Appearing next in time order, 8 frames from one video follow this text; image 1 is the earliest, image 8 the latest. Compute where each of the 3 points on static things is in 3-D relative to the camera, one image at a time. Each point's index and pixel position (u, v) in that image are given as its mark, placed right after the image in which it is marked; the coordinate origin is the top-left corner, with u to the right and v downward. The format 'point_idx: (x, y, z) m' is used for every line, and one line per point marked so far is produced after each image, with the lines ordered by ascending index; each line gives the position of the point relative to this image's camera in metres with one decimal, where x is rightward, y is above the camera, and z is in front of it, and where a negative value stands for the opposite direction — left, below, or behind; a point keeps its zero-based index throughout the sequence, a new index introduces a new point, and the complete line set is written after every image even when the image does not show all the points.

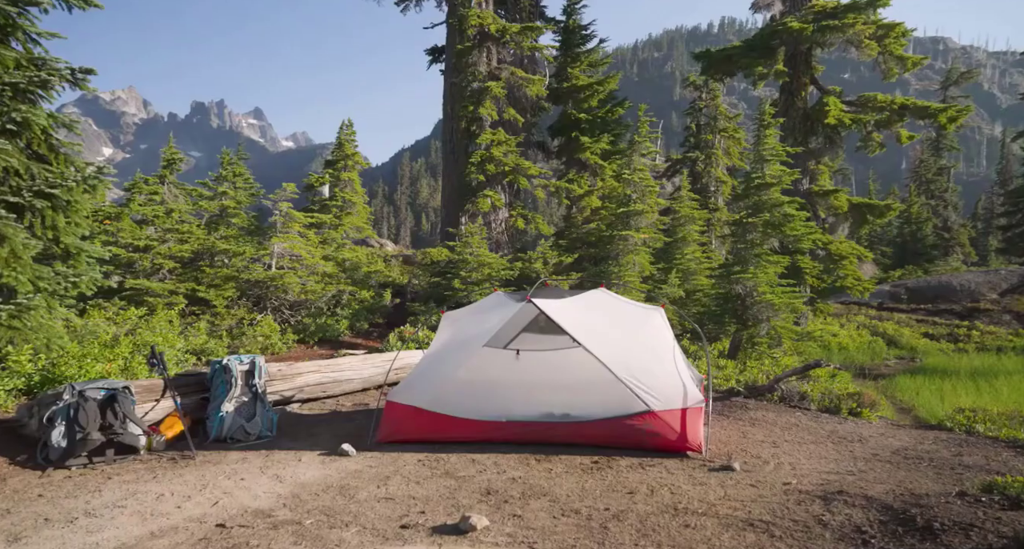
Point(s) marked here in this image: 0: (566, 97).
0: (+1.4, +4.5, +17.4) m
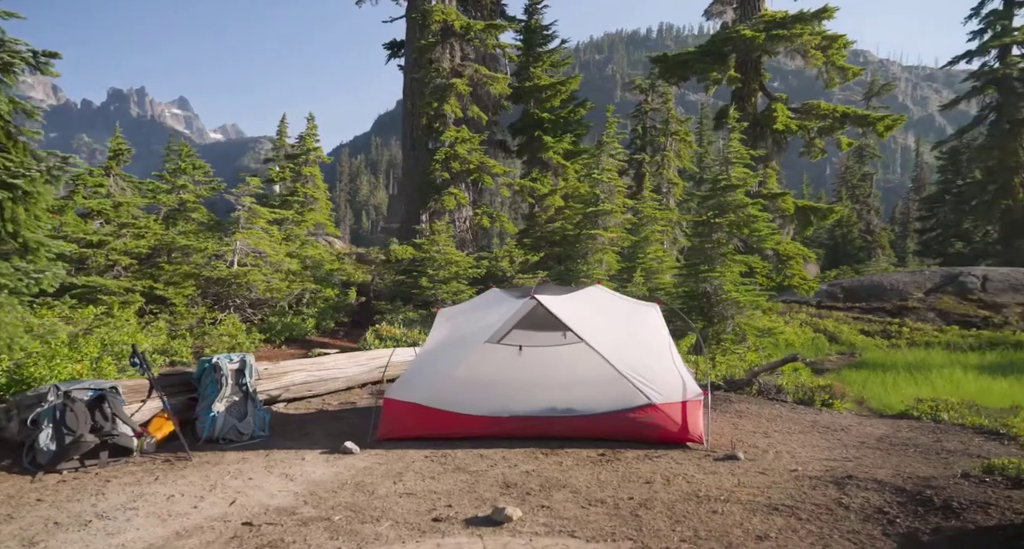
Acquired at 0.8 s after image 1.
0: (+0.4, +4.5, +17.6) m
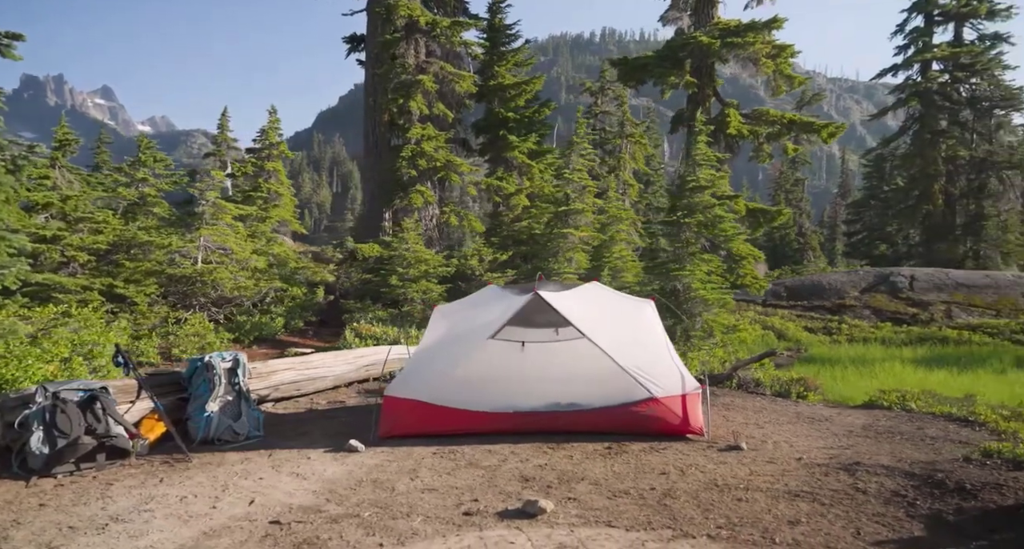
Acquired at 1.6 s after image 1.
0: (-0.5, +4.6, +17.6) m
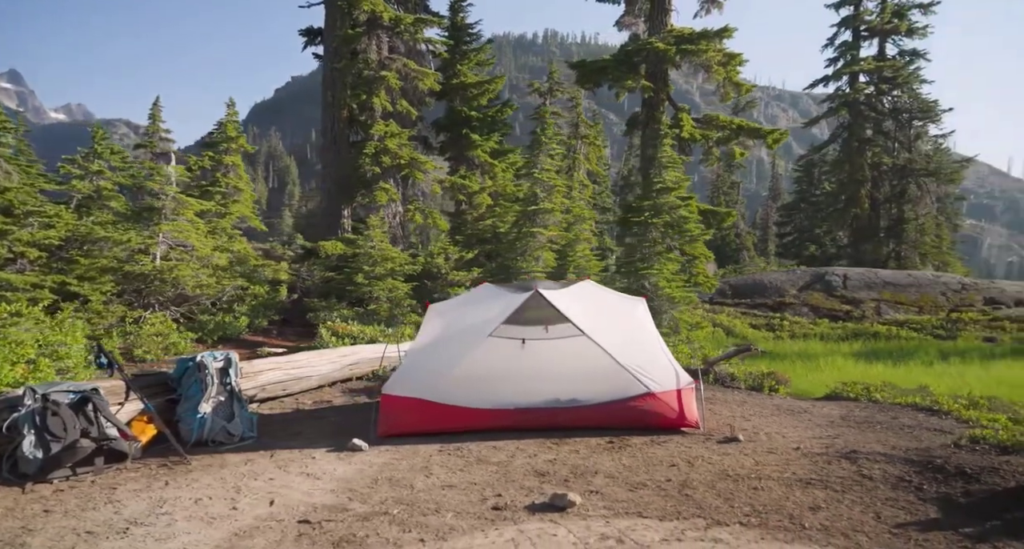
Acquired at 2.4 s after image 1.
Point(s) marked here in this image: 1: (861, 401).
0: (-1.5, +4.6, +17.6) m
1: (+4.0, -1.5, +8.0) m
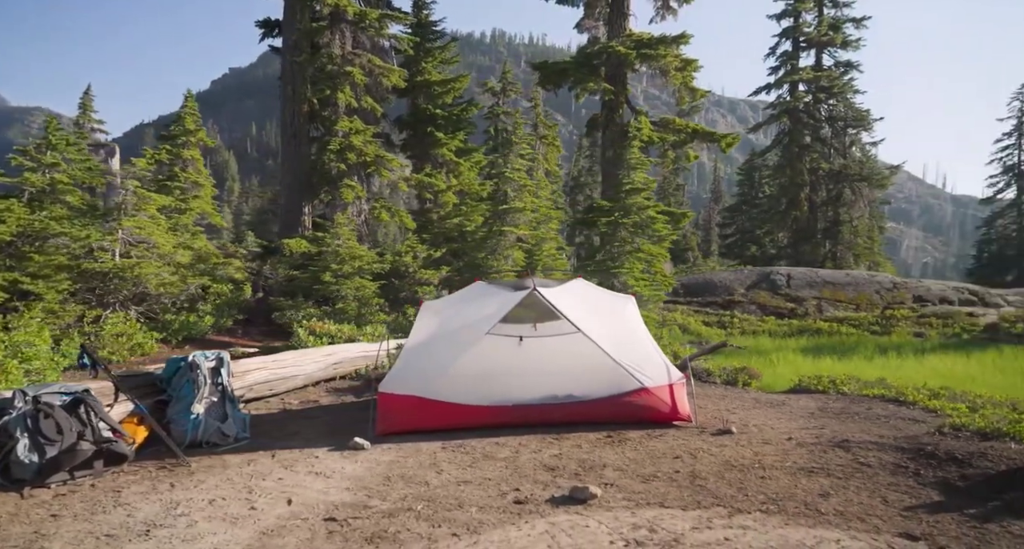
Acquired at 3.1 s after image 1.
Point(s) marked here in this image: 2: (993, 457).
0: (-2.4, +4.6, +17.5) m
1: (+3.9, -1.5, +8.4) m
2: (+3.2, -1.2, +4.6) m
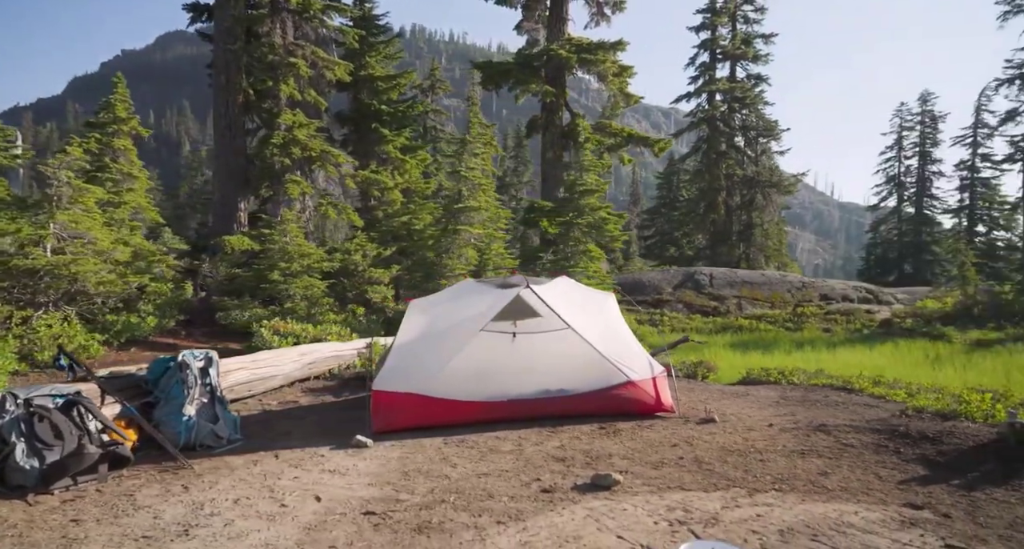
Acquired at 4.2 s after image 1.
0: (-3.8, +4.7, +17.3) m
1: (+3.5, -1.4, +9.1) m
2: (+3.4, -1.2, +5.2) m
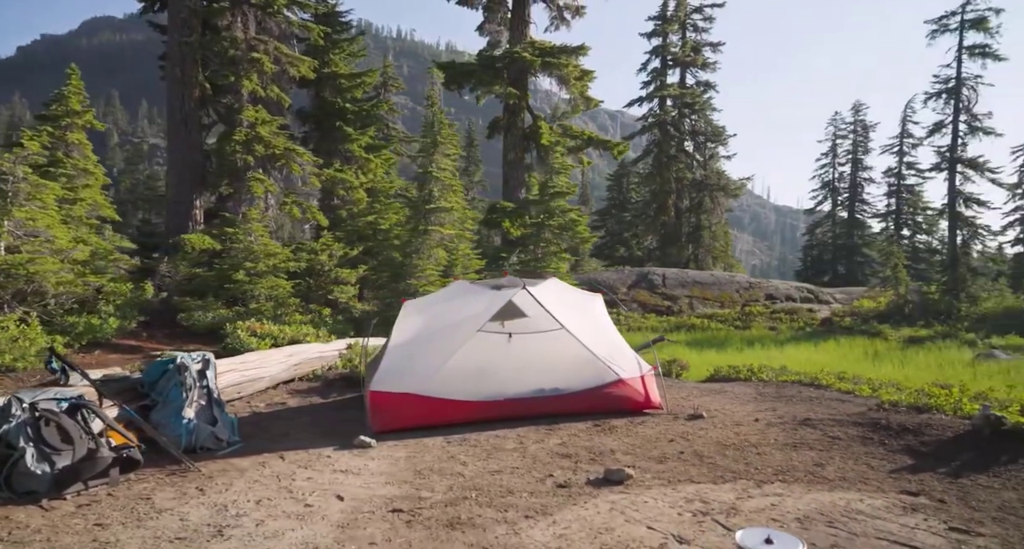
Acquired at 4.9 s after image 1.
0: (-4.7, +4.7, +17.1) m
1: (+3.3, -1.5, +9.5) m
2: (+3.4, -1.2, +5.6) m
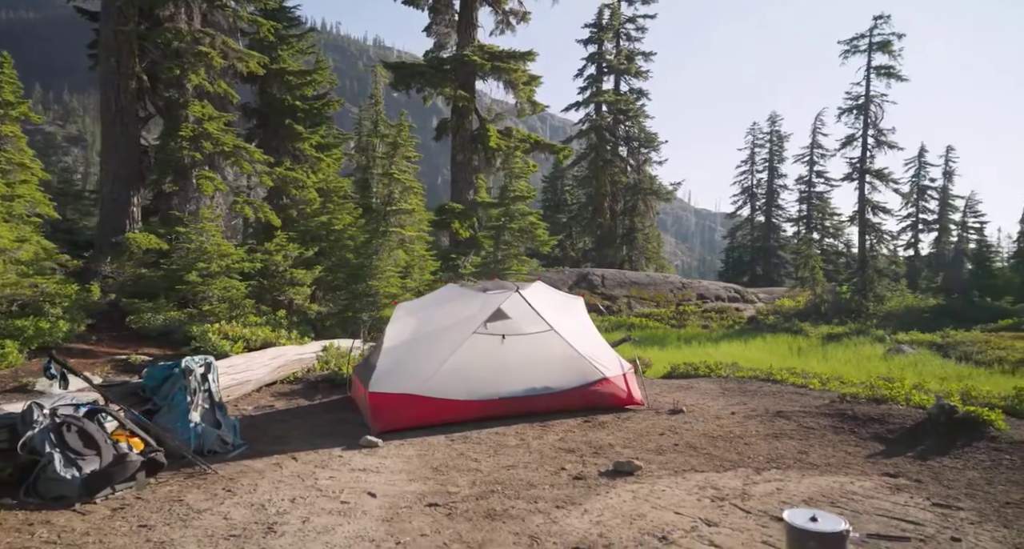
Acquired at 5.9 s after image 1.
0: (-5.8, +4.7, +16.8) m
1: (+2.9, -1.5, +10.1) m
2: (+3.5, -1.3, +6.2) m
